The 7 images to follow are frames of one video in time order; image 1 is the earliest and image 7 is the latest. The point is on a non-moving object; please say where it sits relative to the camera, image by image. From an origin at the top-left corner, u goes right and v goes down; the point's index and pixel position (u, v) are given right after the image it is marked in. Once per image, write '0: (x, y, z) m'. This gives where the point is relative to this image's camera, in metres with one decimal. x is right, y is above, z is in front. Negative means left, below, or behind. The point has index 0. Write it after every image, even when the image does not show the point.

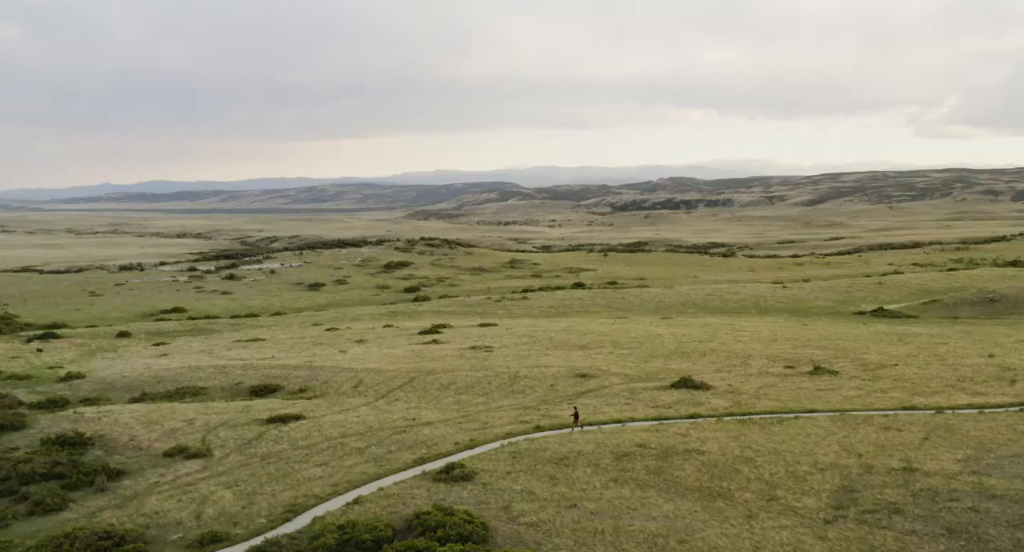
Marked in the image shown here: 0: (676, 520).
0: (+3.6, -5.2, +19.1) m
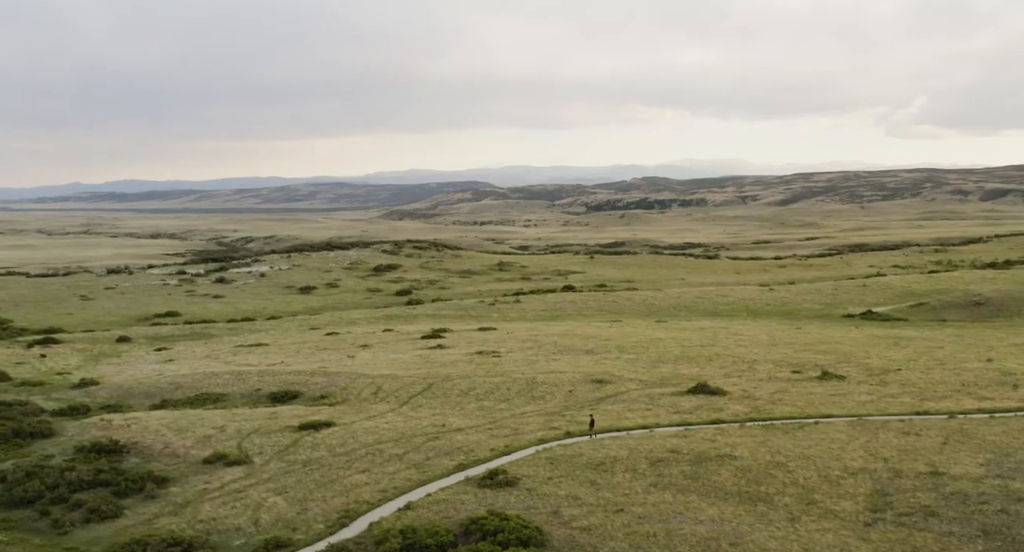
0: (+4.8, -5.5, +20.1) m
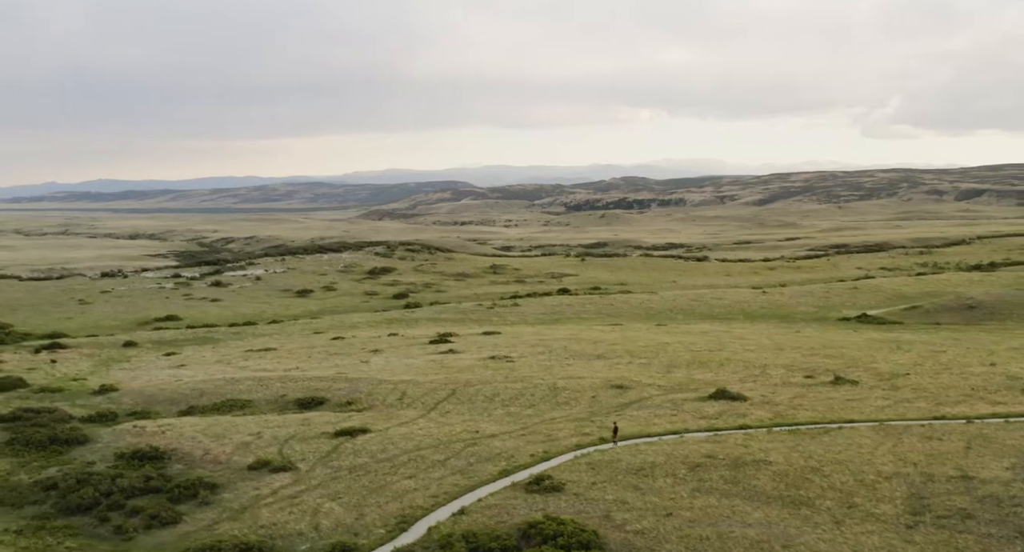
0: (+6.1, -5.9, +21.1) m
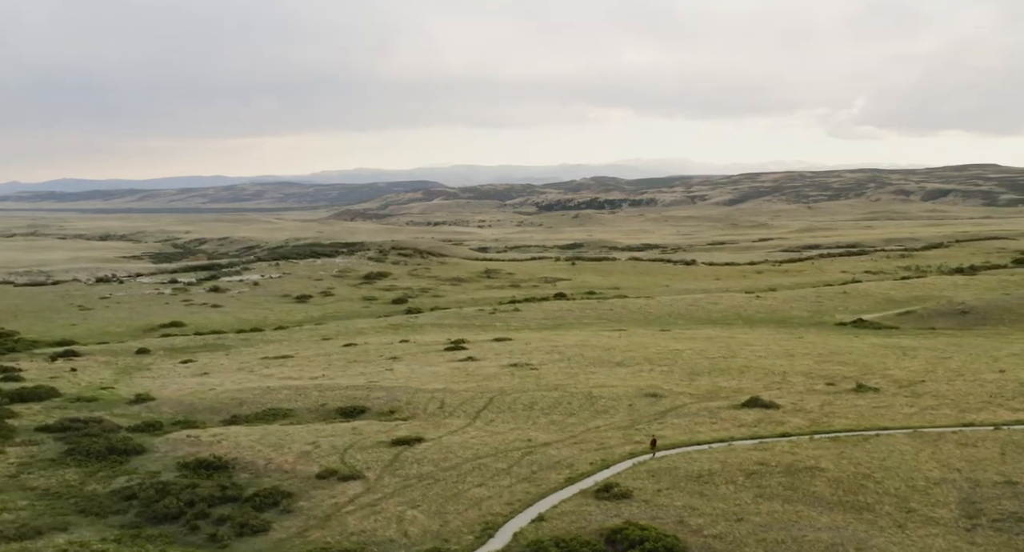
0: (+8.3, -6.4, +22.6) m
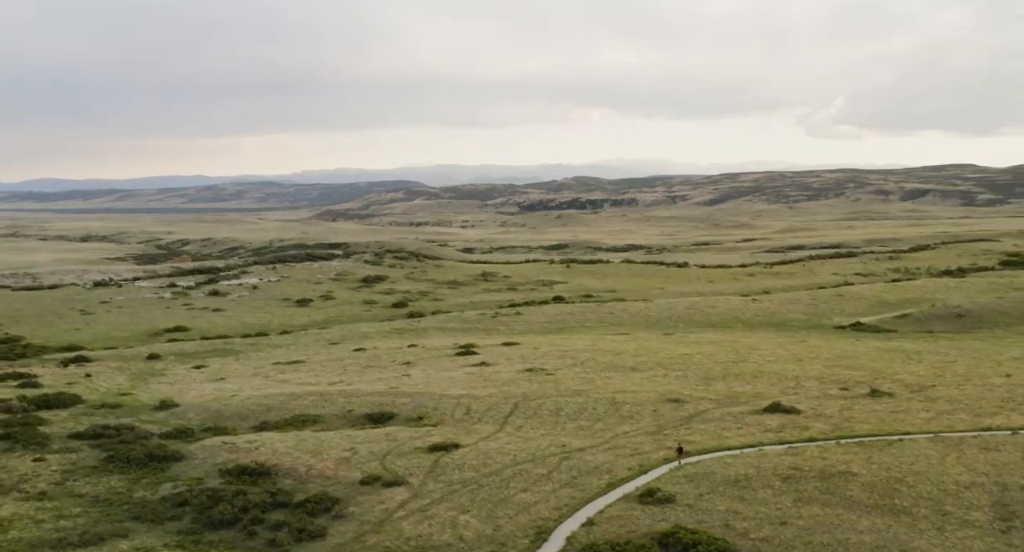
0: (+9.8, -6.8, +23.7) m
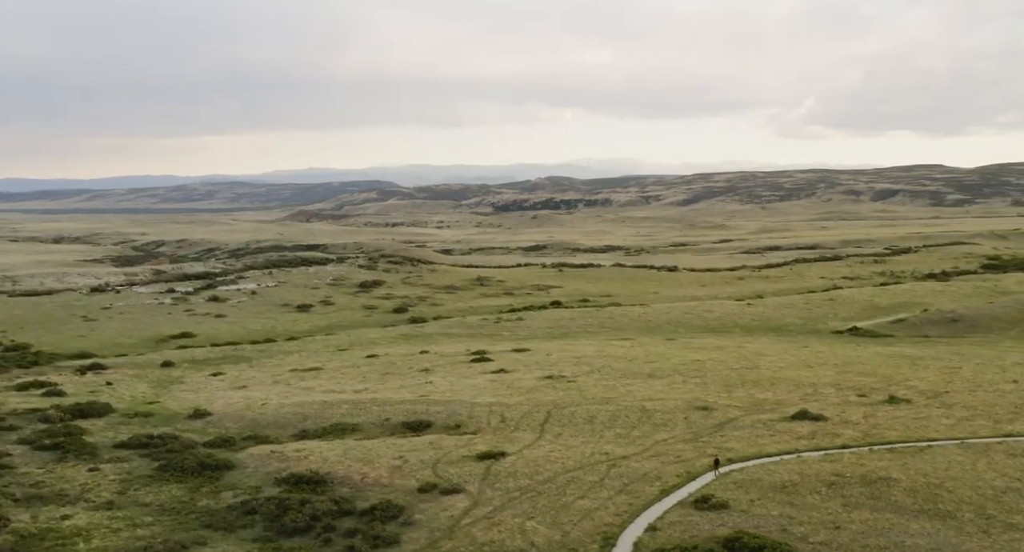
0: (+11.8, -7.3, +25.2) m
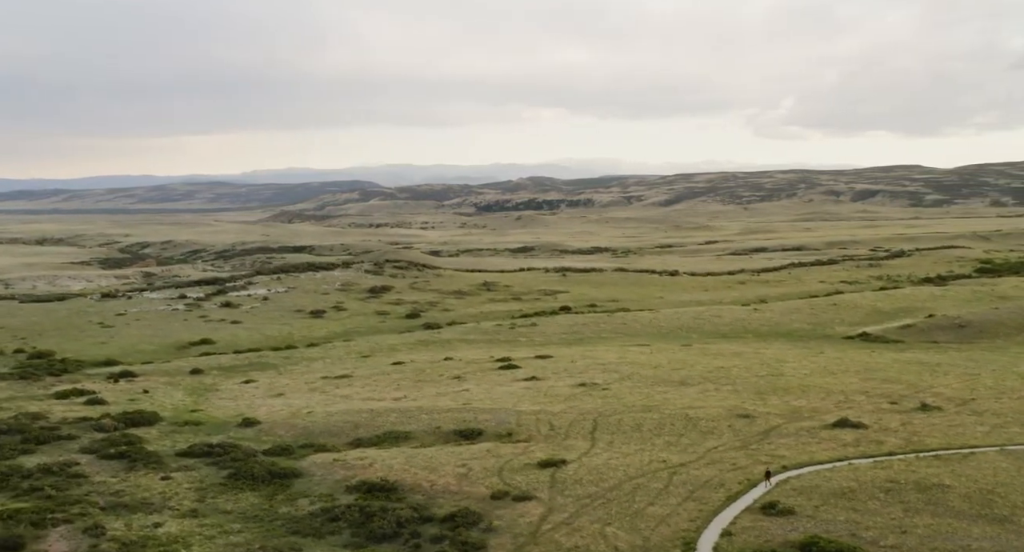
0: (+14.5, -7.9, +26.9) m
